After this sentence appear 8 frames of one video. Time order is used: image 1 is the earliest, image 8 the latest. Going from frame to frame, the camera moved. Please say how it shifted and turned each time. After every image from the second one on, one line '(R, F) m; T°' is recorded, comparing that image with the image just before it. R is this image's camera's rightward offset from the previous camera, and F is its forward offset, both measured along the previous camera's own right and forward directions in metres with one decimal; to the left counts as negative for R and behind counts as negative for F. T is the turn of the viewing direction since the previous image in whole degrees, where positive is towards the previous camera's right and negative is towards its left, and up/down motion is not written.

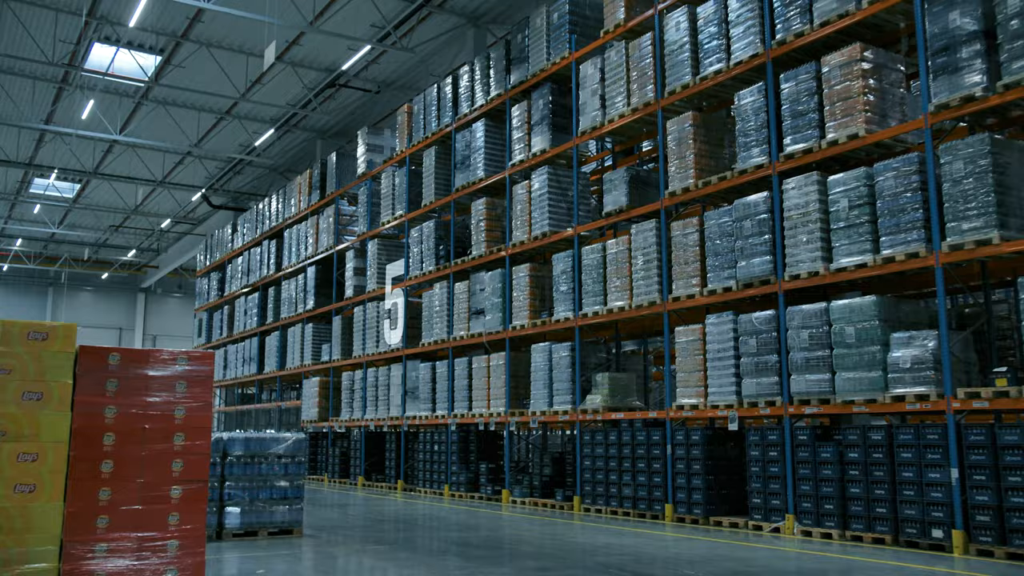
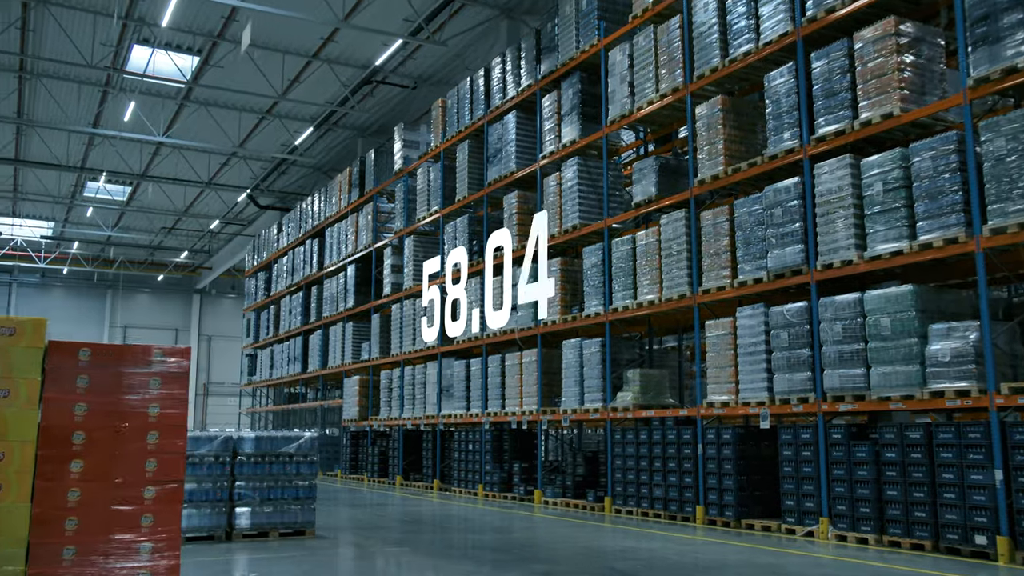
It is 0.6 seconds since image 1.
(+0.4, +0.4) m; -4°
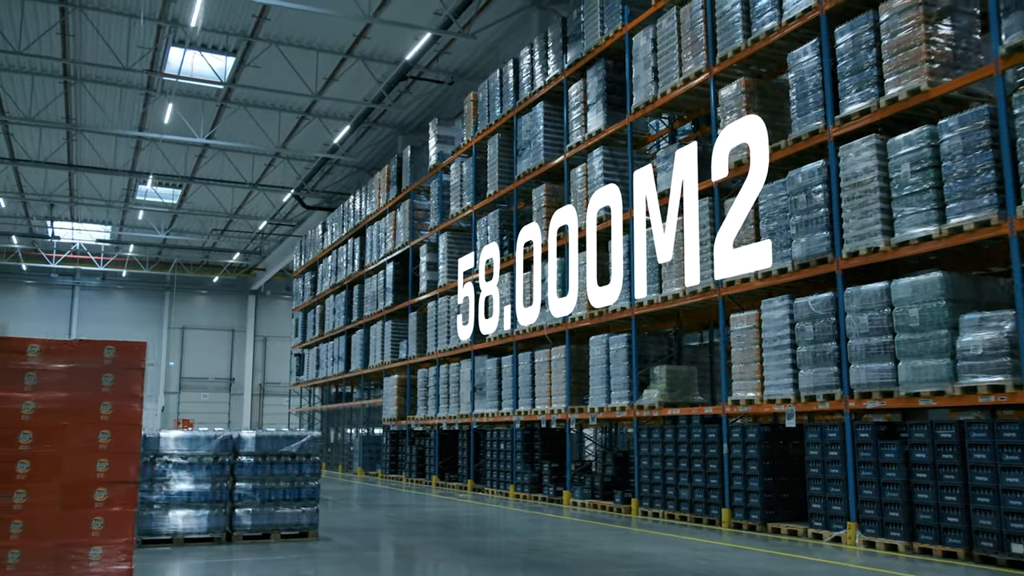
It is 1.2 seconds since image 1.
(+0.6, +0.4) m; -4°
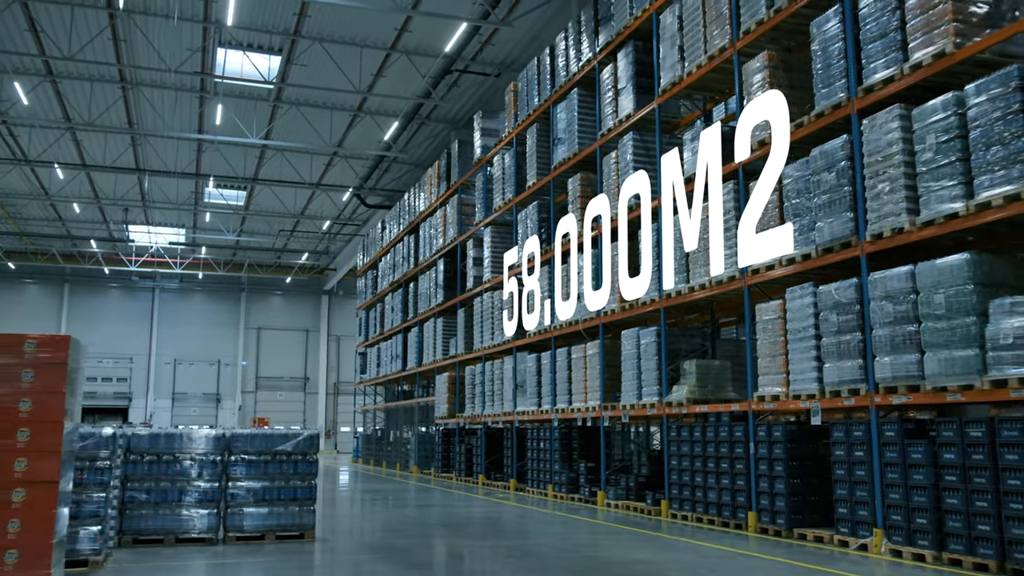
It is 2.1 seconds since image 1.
(+0.8, +0.5) m; -5°
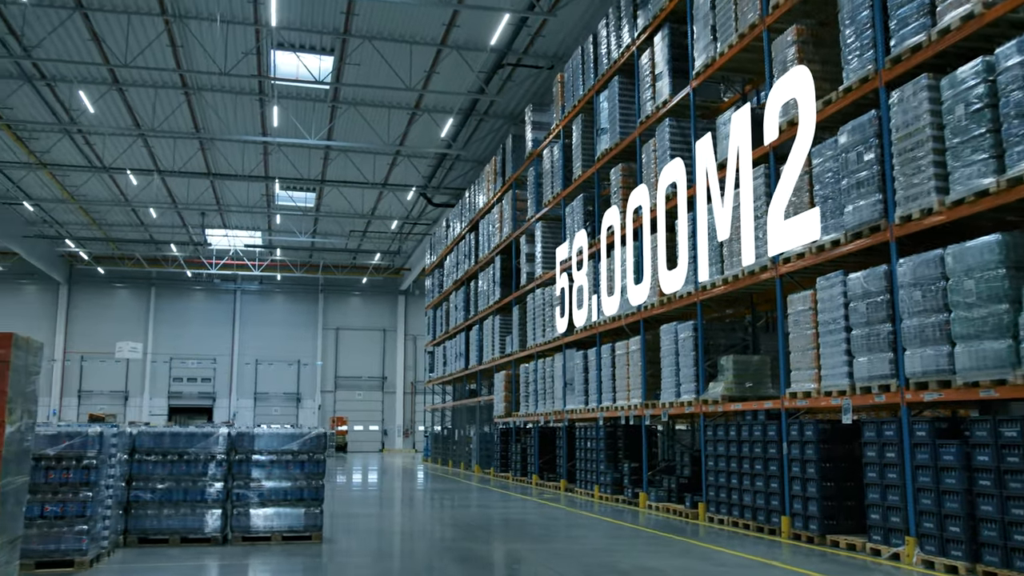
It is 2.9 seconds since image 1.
(+0.8, +0.4) m; -5°
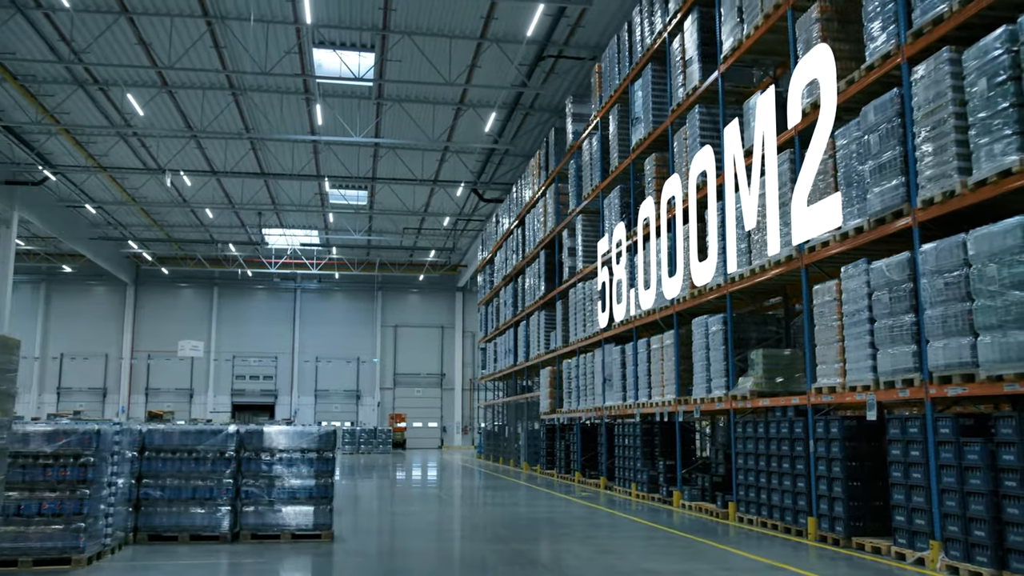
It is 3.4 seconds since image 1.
(+0.5, +0.3) m; -4°
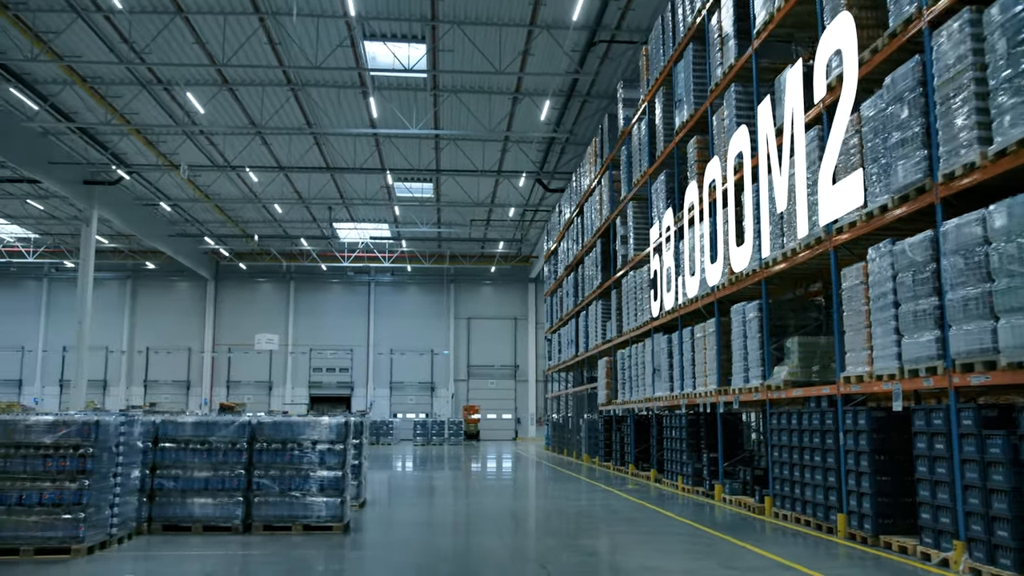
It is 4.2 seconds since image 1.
(+0.7, +0.3) m; -5°
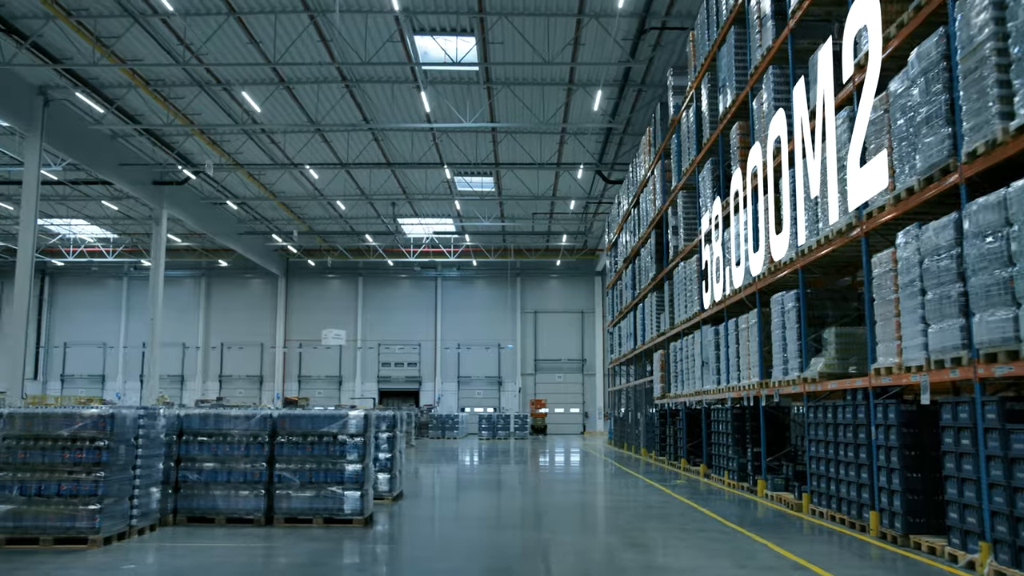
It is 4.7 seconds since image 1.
(+0.5, +0.2) m; -5°
